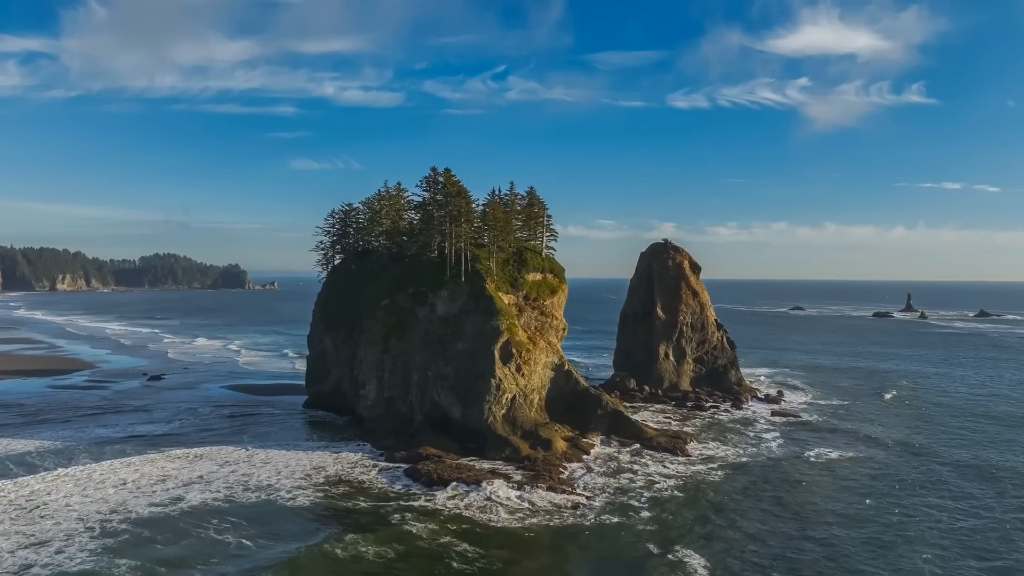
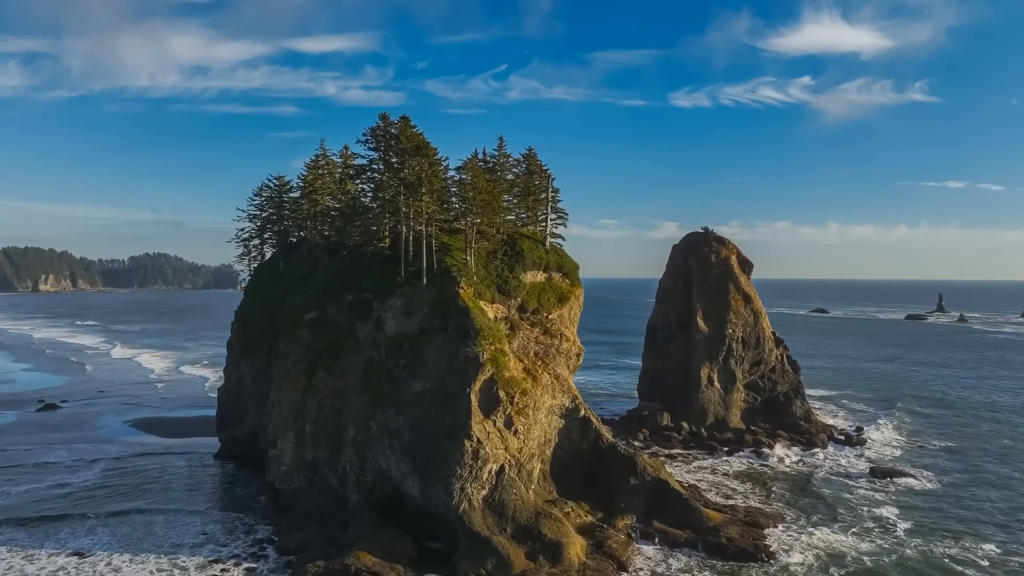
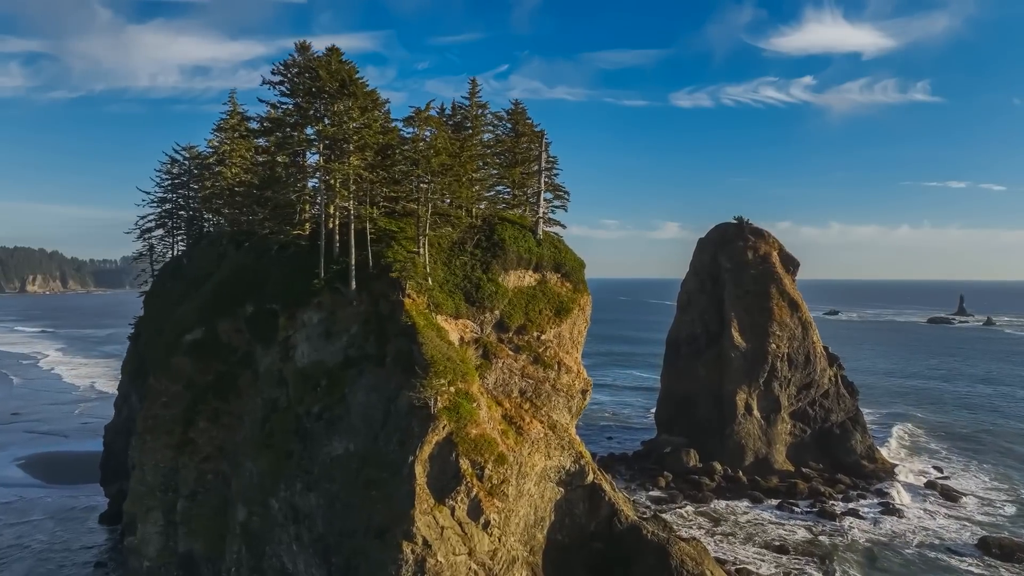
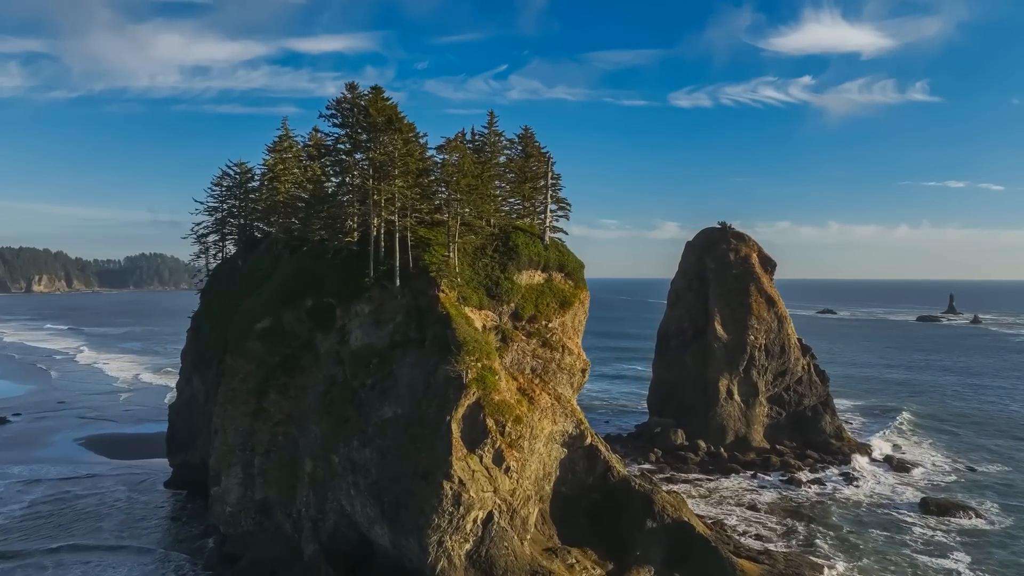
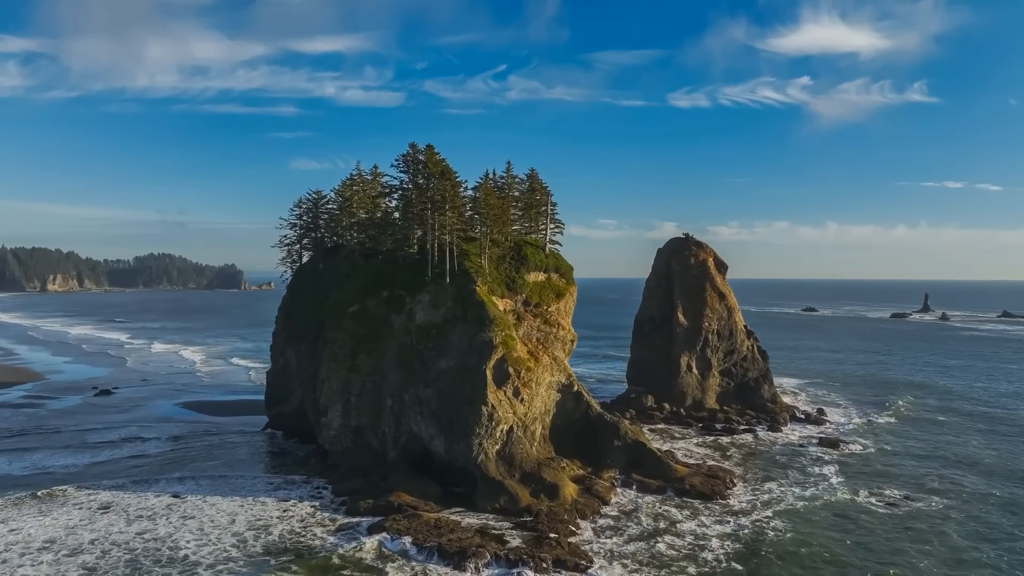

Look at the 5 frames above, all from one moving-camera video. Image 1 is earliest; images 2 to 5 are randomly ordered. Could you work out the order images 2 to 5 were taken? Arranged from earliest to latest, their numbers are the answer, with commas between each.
5, 2, 4, 3
